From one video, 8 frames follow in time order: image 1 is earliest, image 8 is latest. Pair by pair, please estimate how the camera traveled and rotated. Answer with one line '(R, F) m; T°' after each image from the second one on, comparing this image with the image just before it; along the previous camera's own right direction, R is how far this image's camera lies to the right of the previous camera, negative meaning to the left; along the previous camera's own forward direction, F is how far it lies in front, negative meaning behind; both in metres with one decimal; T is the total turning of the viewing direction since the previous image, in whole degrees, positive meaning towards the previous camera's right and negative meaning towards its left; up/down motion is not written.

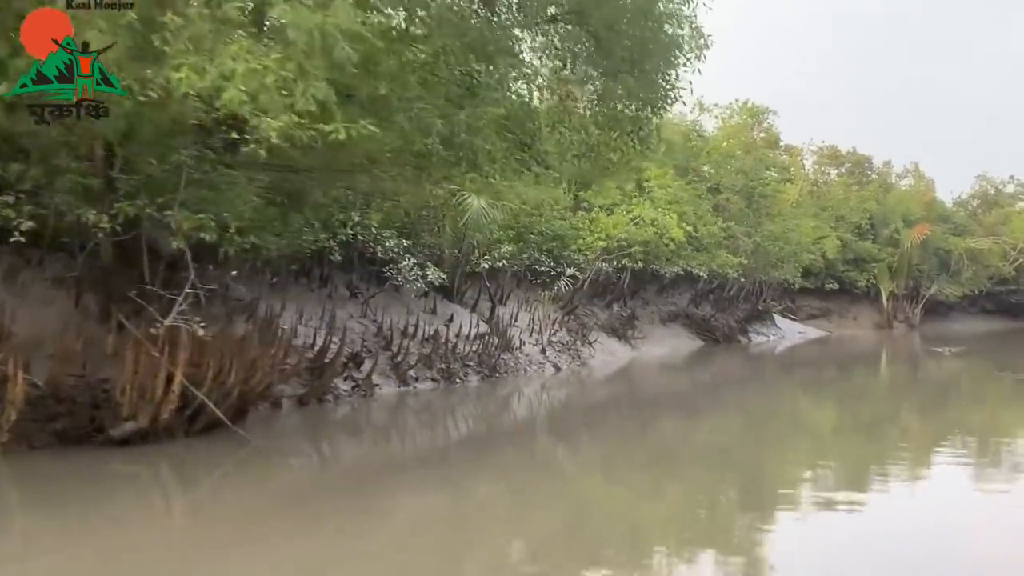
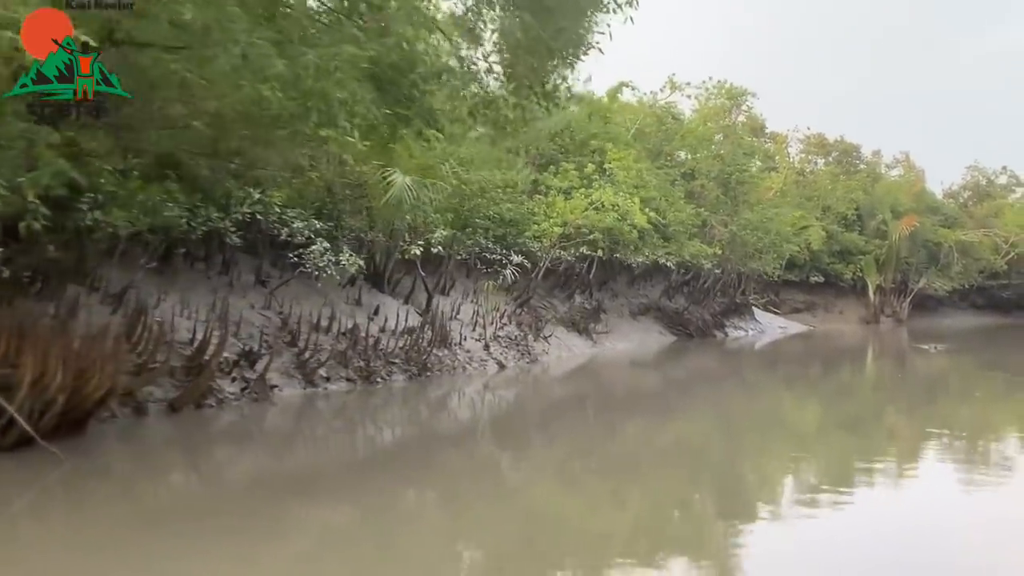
(+0.6, +1.4) m; 0°
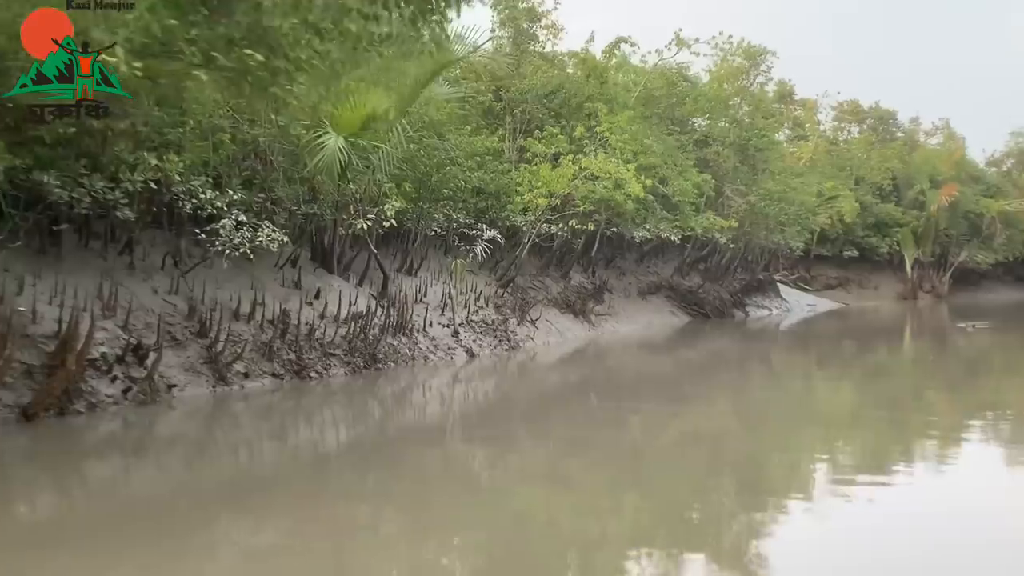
(+0.7, +1.6) m; -2°
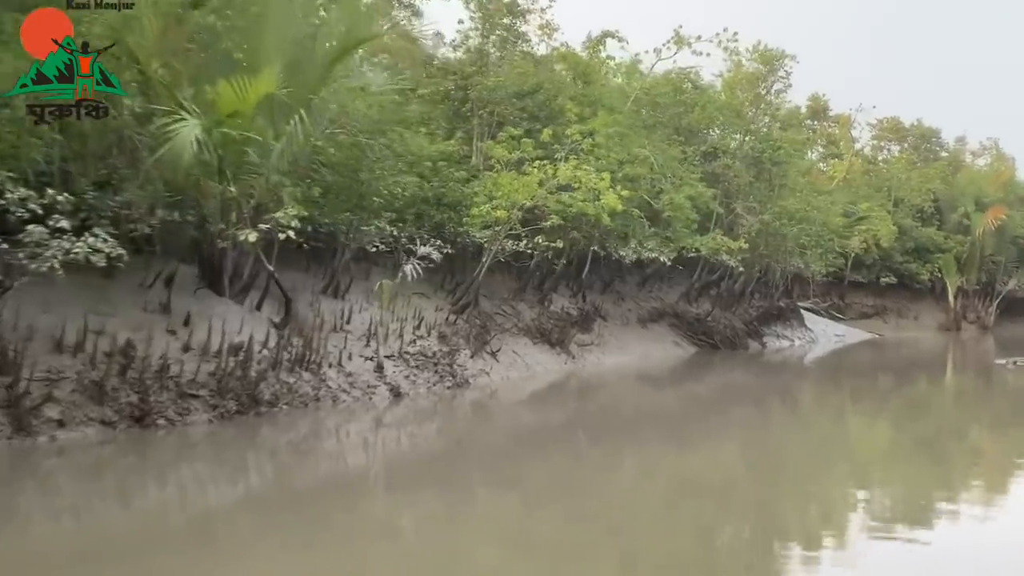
(+1.0, +2.0) m; -2°
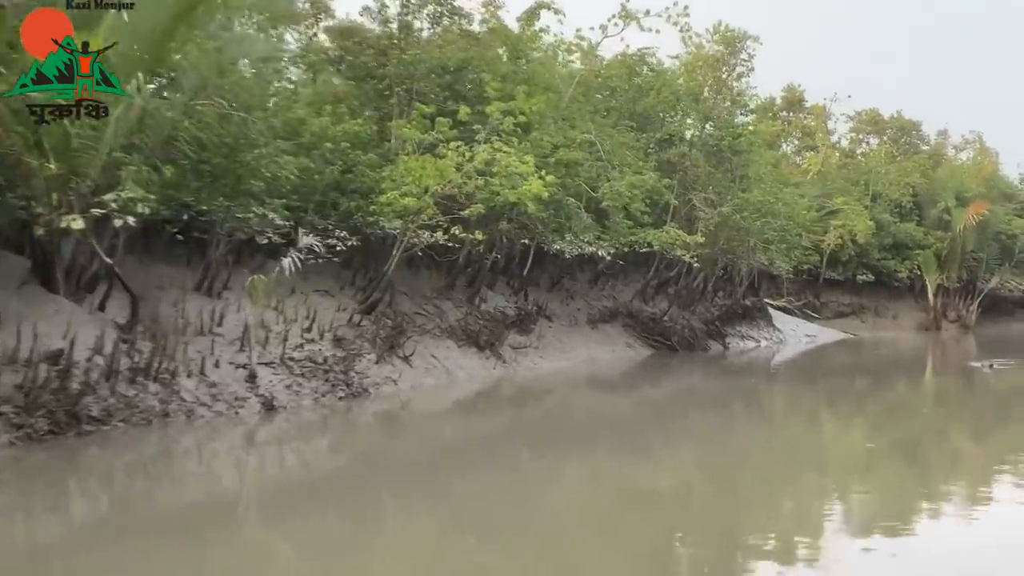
(+0.8, +1.4) m; +1°
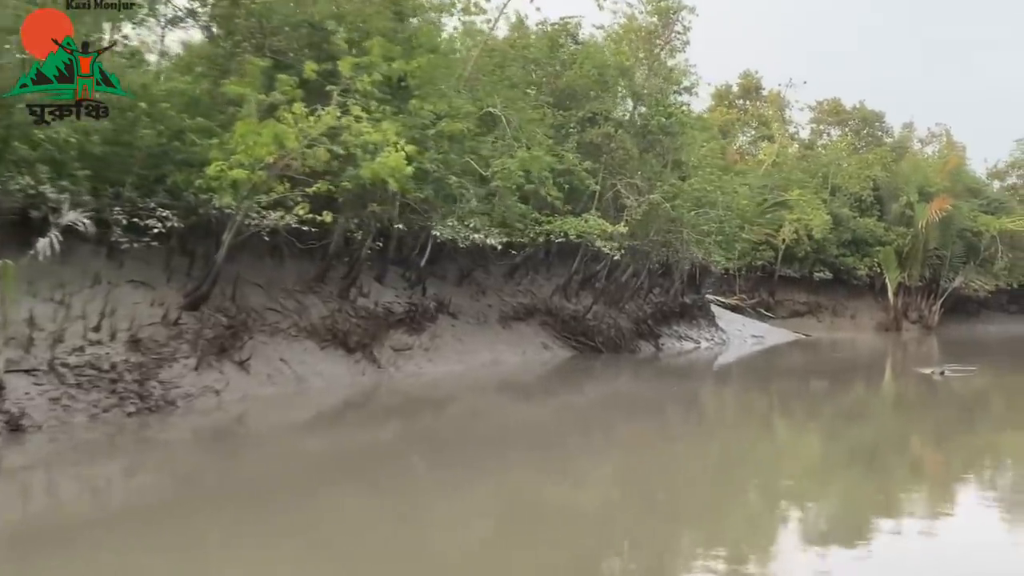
(+1.0, +1.8) m; +1°
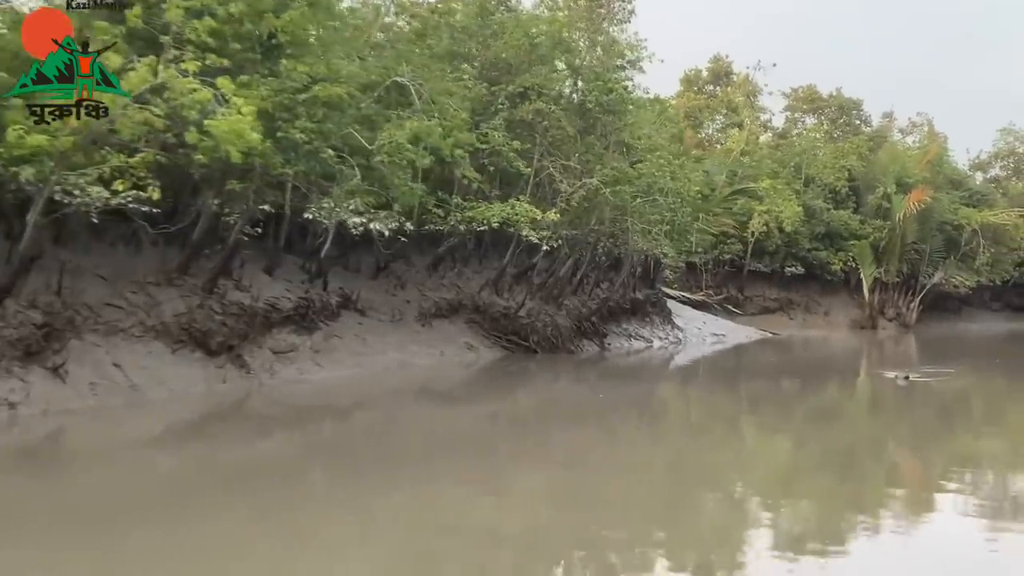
(+0.8, +1.6) m; +1°
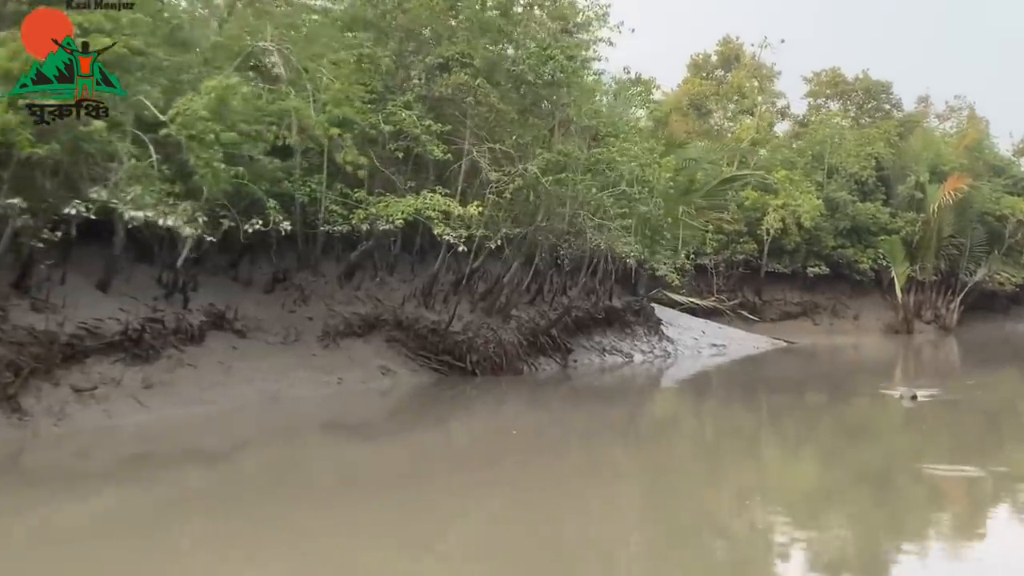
(+1.3, +2.4) m; -3°
